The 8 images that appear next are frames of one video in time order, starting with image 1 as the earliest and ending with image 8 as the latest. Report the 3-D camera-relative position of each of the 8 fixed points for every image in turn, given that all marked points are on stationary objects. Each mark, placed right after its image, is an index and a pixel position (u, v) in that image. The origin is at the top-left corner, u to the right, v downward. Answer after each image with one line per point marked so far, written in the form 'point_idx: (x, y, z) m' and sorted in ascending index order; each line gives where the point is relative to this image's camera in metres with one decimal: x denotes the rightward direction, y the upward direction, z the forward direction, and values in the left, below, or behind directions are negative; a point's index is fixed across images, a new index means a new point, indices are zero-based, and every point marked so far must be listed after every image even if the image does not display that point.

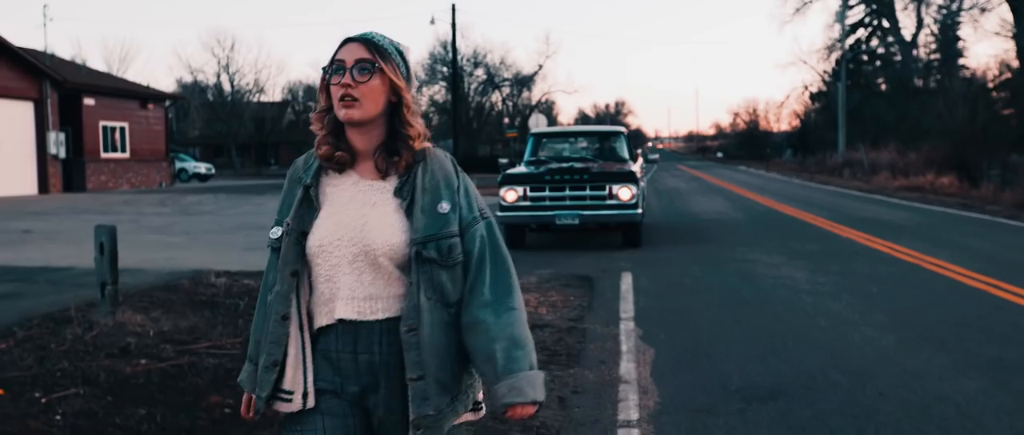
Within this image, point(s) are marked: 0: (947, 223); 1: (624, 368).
0: (+8.5, -0.1, +19.6) m
1: (+0.8, -1.0, +6.9) m
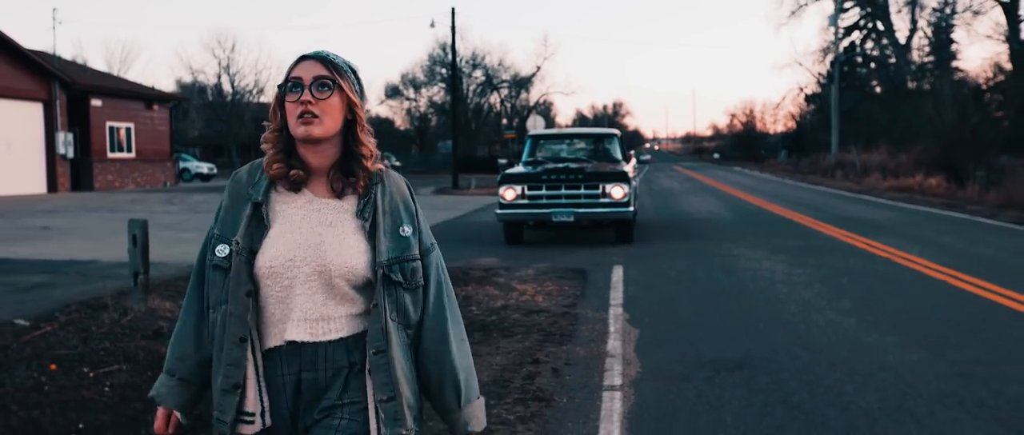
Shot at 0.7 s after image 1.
0: (+8.5, -0.1, +20.5) m
1: (+0.8, -1.0, +7.8) m
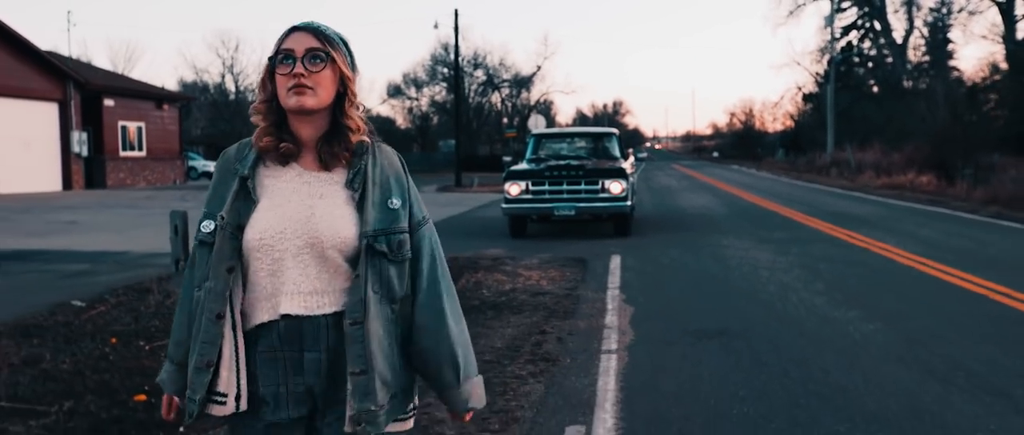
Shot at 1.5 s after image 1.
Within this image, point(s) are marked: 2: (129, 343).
0: (+8.6, 0.0, +21.5) m
1: (+0.8, -0.9, +8.8) m
2: (-3.5, -1.2, +9.3) m
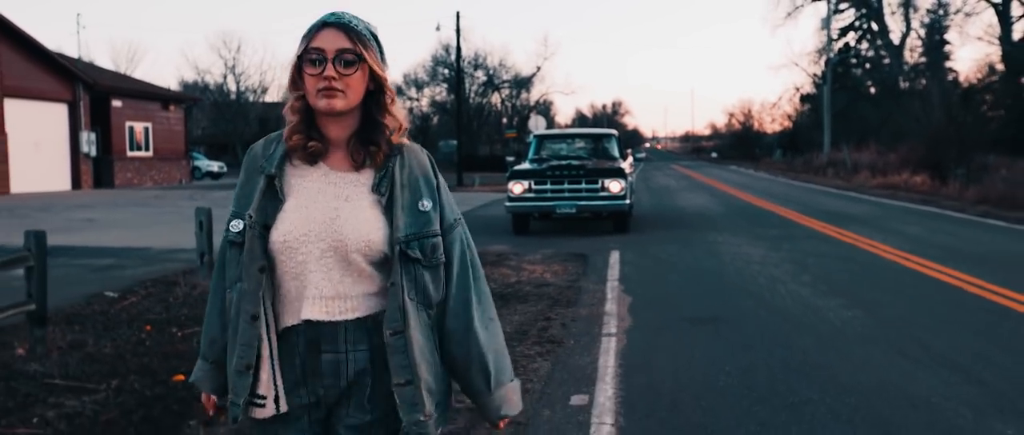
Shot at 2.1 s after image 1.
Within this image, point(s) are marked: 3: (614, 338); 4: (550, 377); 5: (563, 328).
0: (+8.6, 0.0, +22.2) m
1: (+0.9, -0.8, +9.5) m
2: (-3.5, -1.1, +10.0) m
3: (+0.8, -1.0, +8.1) m
4: (+0.3, -1.1, +6.8) m
5: (+0.4, -0.9, +8.6) m
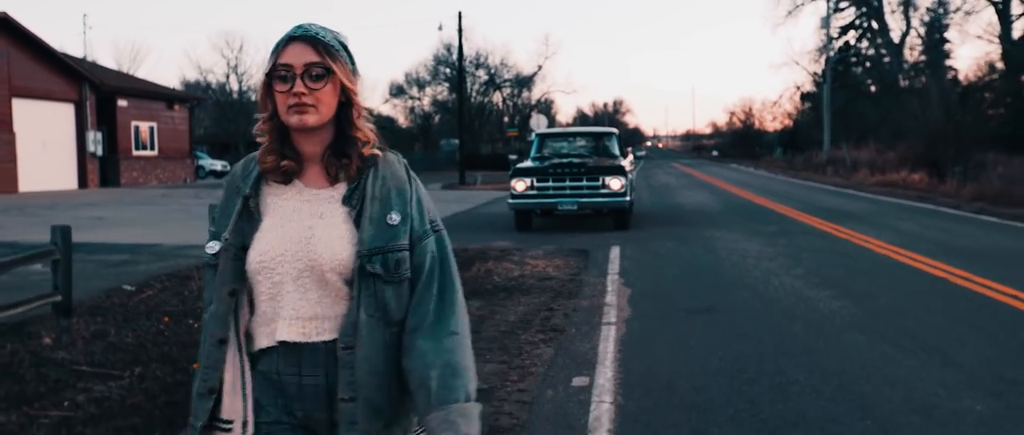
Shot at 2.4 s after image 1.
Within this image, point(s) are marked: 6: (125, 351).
0: (+8.7, +0.1, +22.6) m
1: (+1.0, -0.8, +9.9) m
2: (-3.4, -1.1, +10.4) m
3: (+0.9, -0.9, +8.5) m
4: (+0.3, -1.0, +7.2) m
5: (+0.5, -0.9, +9.0) m
6: (-3.5, -1.2, +9.0) m
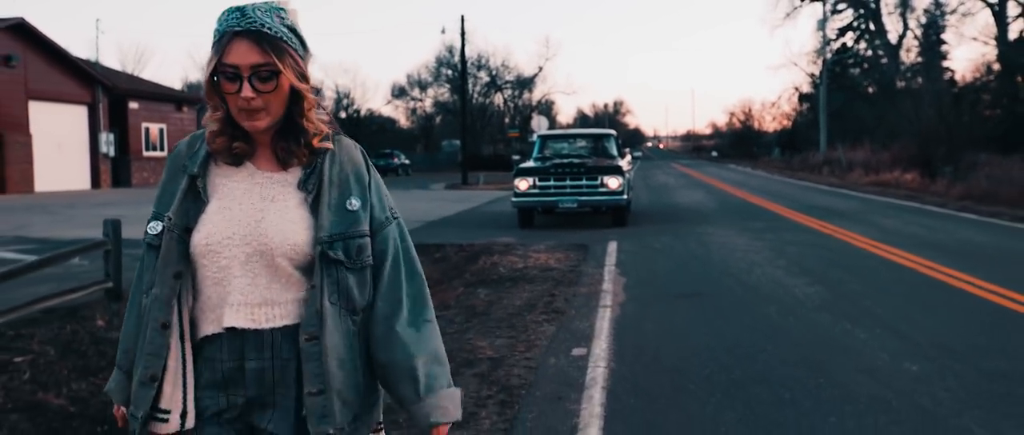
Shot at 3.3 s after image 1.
0: (+8.7, +0.2, +23.6) m
1: (+1.0, -0.7, +10.9) m
2: (-3.4, -1.0, +11.4) m
3: (+0.9, -0.9, +9.5) m
4: (+0.4, -1.0, +8.2) m
5: (+0.5, -0.8, +10.0) m
6: (-3.4, -1.1, +10.0) m
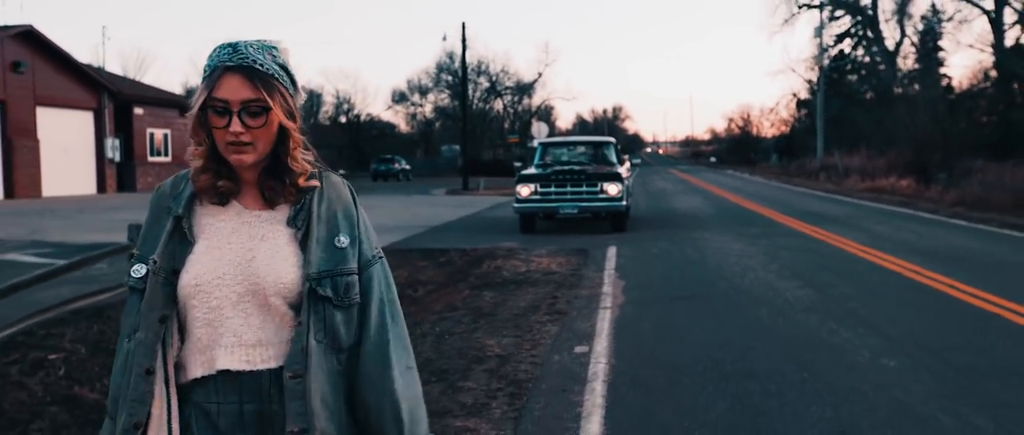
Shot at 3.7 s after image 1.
0: (+8.8, 0.0, +24.1) m
1: (+1.1, -0.8, +11.4) m
2: (-3.3, -1.1, +11.9) m
3: (+1.0, -0.9, +10.0) m
4: (+0.4, -1.0, +8.7) m
5: (+0.6, -0.9, +10.5) m
6: (-3.4, -1.2, +10.5) m
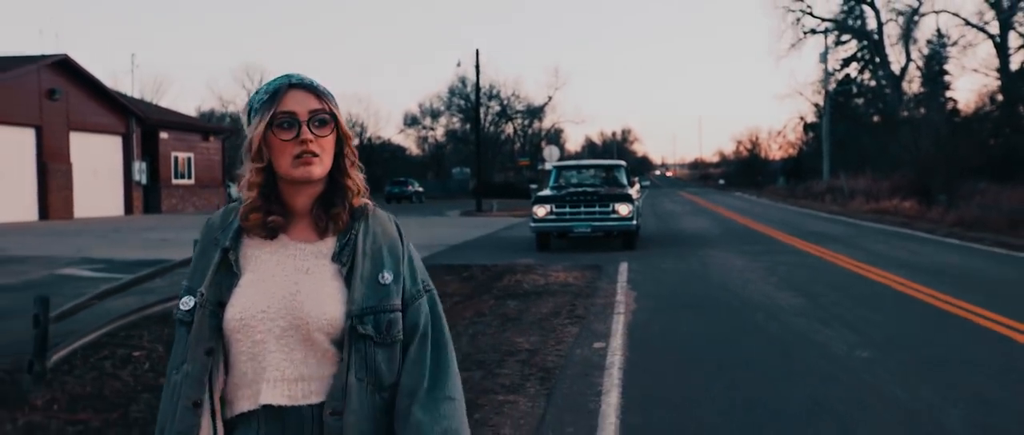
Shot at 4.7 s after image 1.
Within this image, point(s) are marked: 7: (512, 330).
0: (+9.2, -0.5, +25.3) m
1: (+1.3, -1.0, +12.7) m
2: (-3.0, -1.3, +13.2) m
3: (+1.2, -1.1, +11.2) m
4: (+0.7, -1.2, +9.9) m
5: (+0.9, -1.1, +11.8) m
6: (-3.1, -1.4, +11.8) m
7: (0.0, -1.2, +10.4) m
